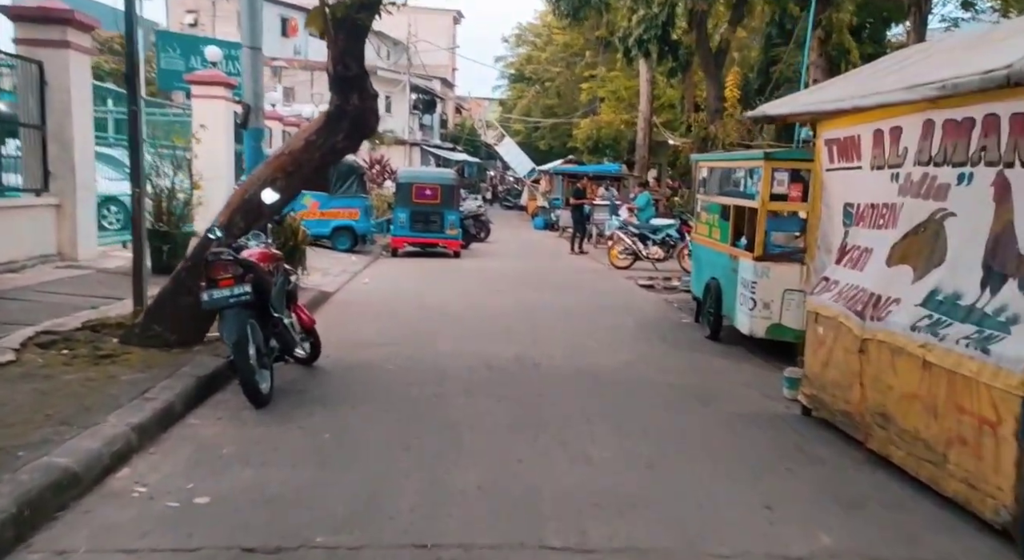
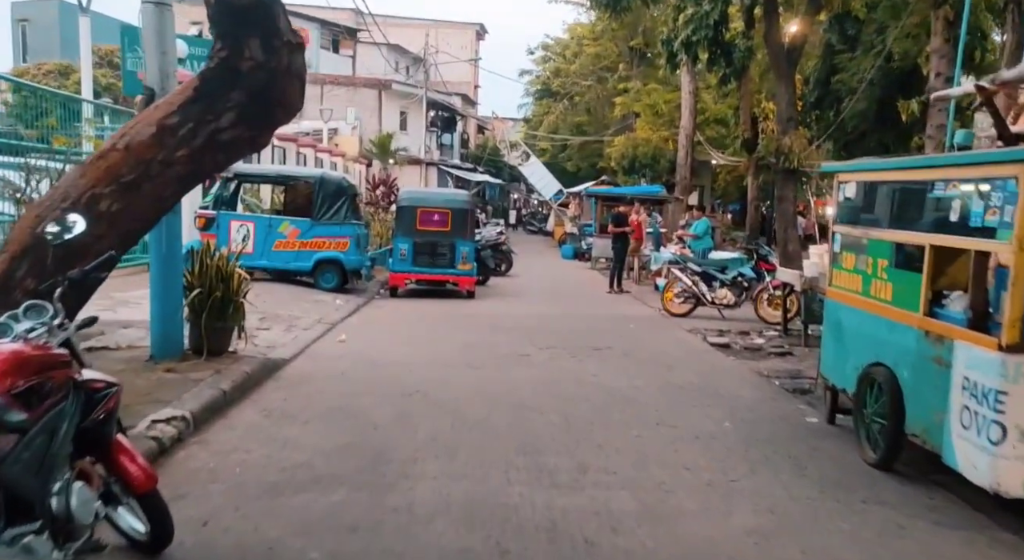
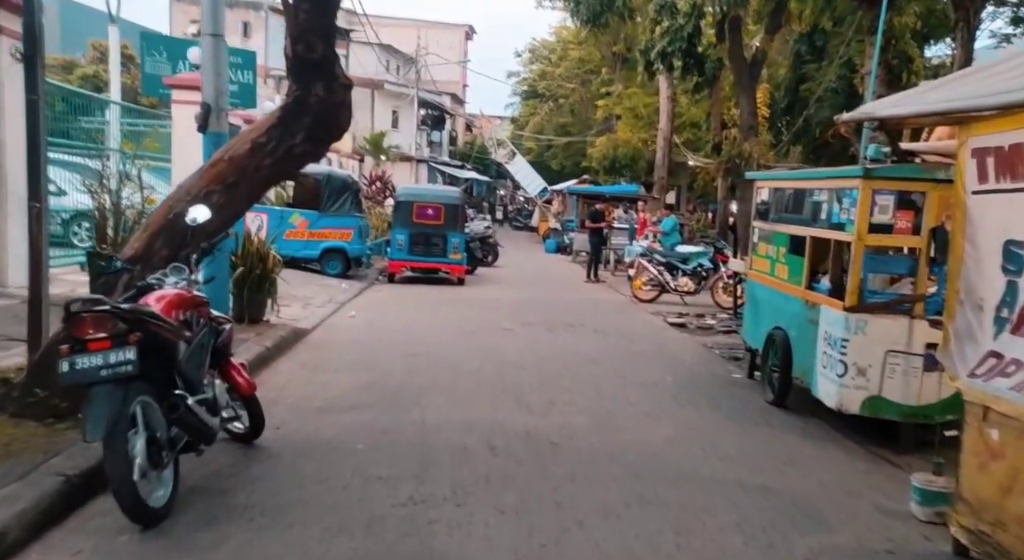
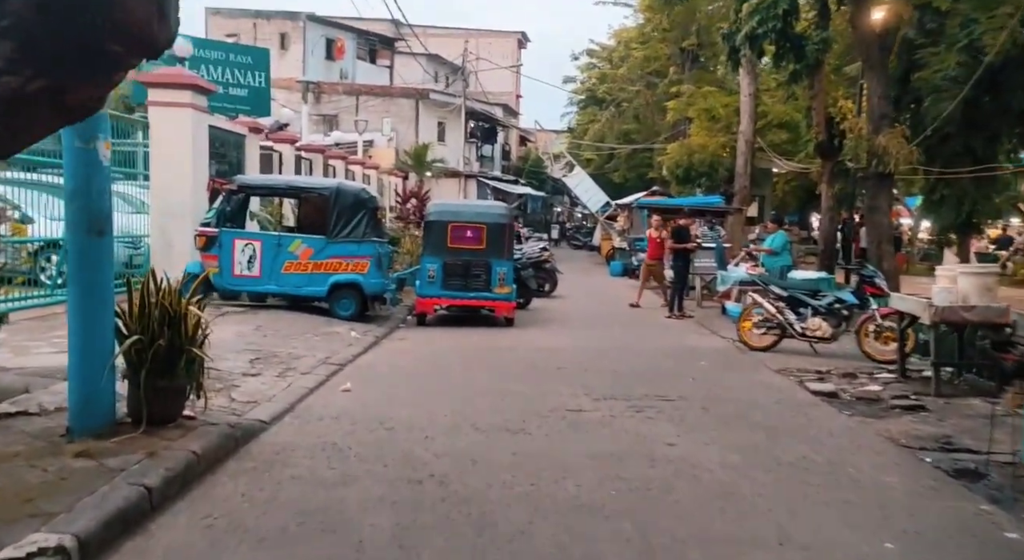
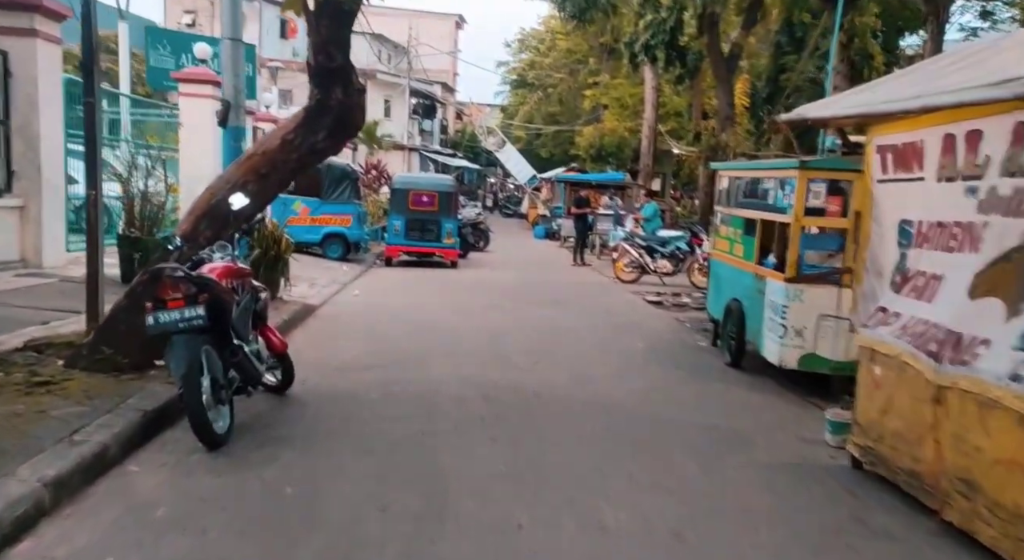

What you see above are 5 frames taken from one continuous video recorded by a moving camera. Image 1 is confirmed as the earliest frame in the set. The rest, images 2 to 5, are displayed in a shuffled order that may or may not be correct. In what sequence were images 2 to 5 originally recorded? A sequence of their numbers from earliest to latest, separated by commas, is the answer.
5, 3, 2, 4
